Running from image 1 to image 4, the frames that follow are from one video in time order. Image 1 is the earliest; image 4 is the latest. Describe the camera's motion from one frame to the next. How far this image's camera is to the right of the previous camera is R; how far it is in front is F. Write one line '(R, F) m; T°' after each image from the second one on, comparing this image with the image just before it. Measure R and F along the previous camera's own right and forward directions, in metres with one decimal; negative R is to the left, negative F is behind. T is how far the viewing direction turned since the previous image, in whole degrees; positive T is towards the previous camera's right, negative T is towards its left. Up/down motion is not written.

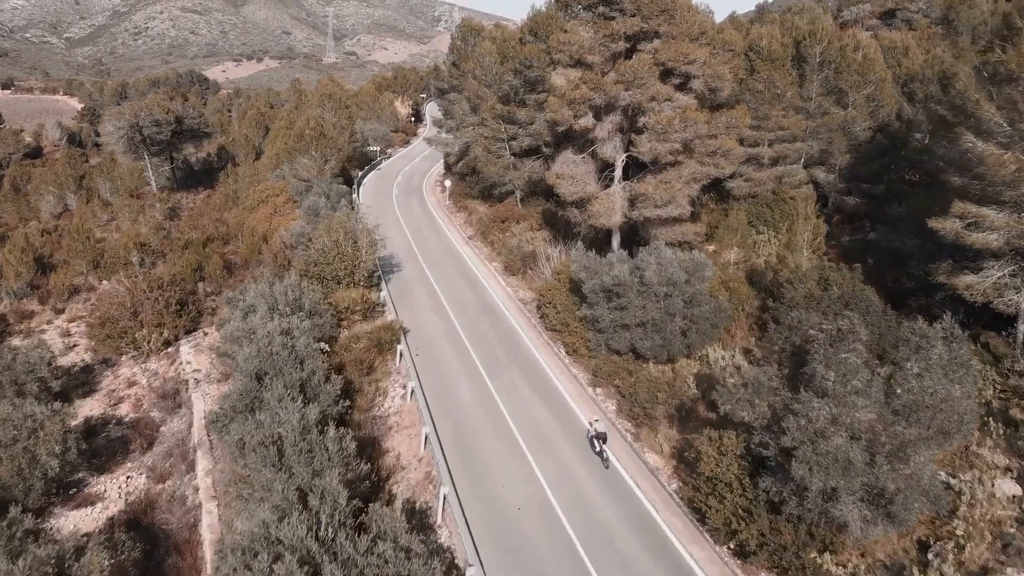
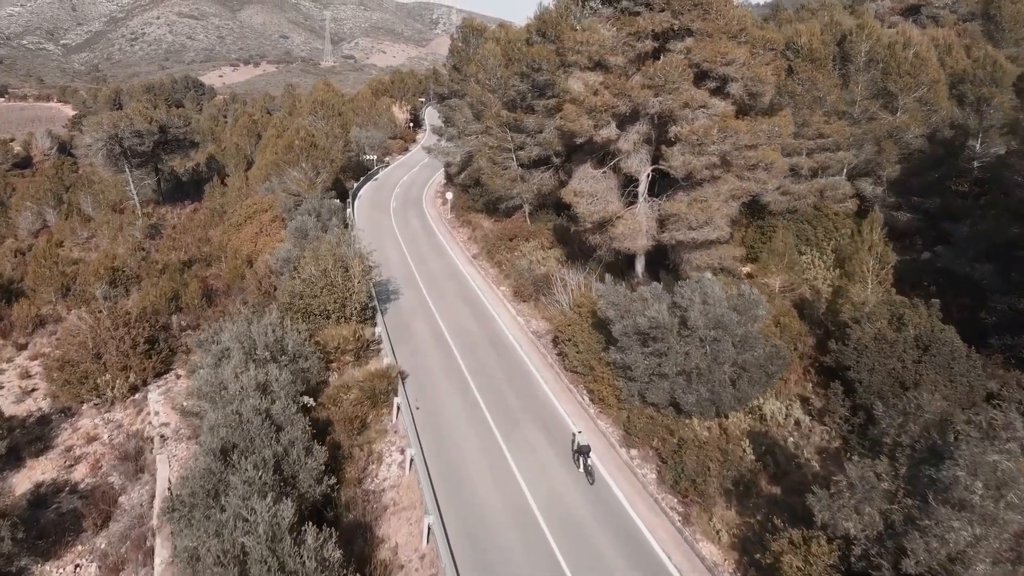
(-0.3, +2.5) m; 0°
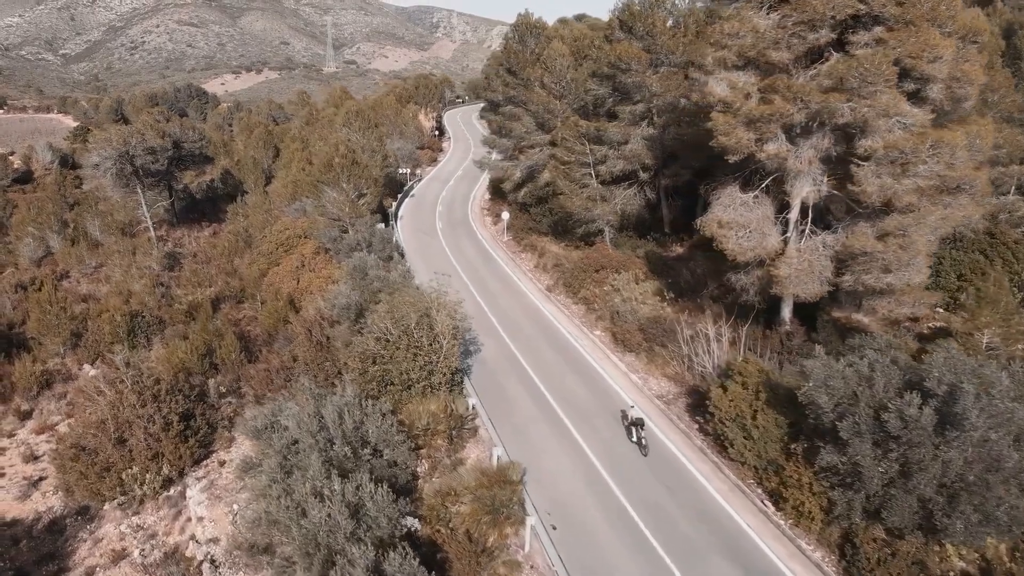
(-2.3, +3.7) m; 0°
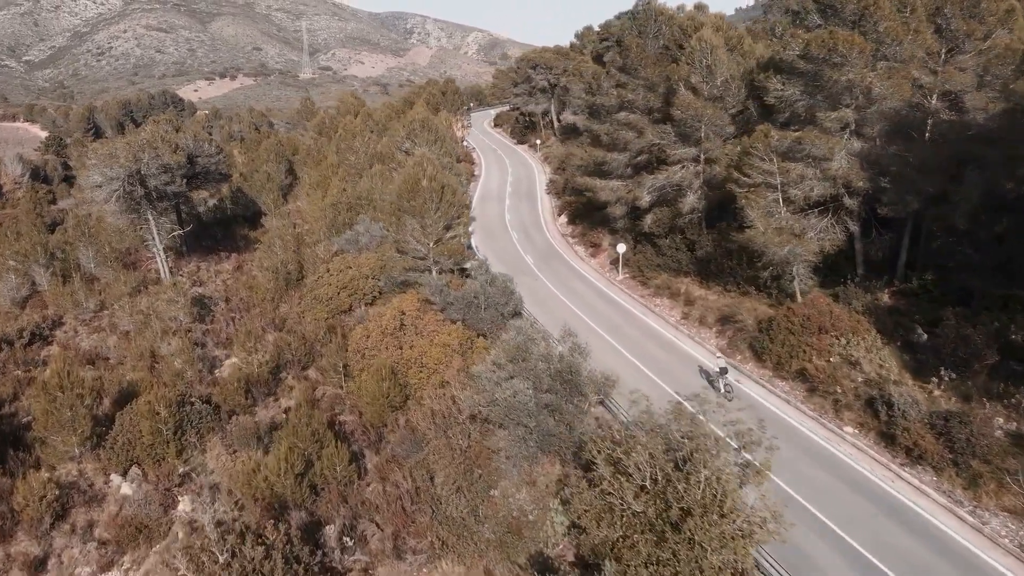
(-4.2, +5.5) m; +2°
